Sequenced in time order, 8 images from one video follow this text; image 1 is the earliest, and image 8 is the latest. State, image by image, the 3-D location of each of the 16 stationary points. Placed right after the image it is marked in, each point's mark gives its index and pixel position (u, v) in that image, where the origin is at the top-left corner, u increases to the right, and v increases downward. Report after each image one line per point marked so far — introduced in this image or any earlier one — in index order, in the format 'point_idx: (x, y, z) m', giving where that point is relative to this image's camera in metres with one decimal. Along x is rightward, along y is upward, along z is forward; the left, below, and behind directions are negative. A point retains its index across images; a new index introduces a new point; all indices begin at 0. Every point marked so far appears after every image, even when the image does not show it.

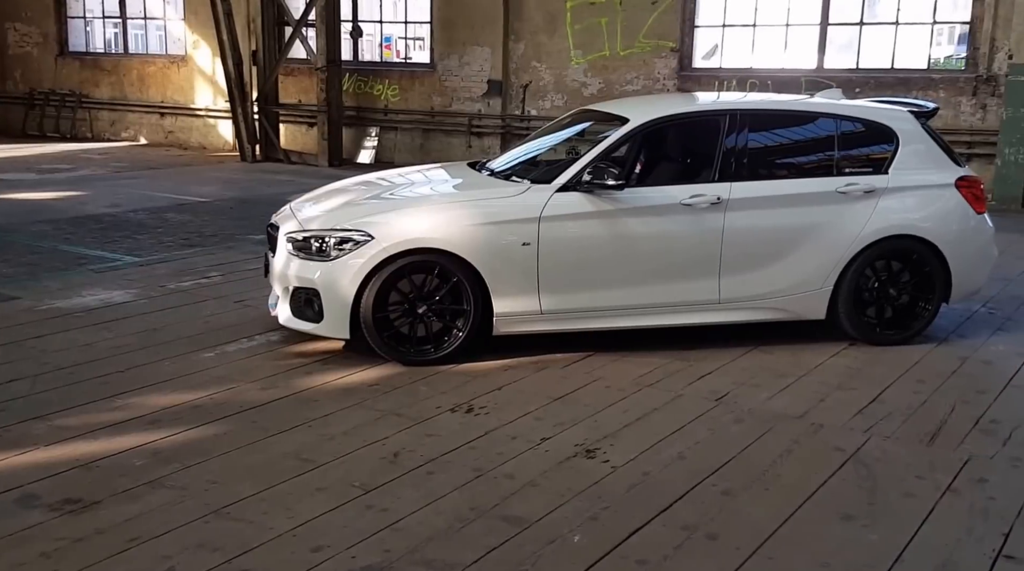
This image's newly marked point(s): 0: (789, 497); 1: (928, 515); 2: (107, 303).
0: (+1.0, -0.8, +3.7) m
1: (+1.5, -0.8, +3.6) m
2: (-2.4, -0.1, +6.2) m
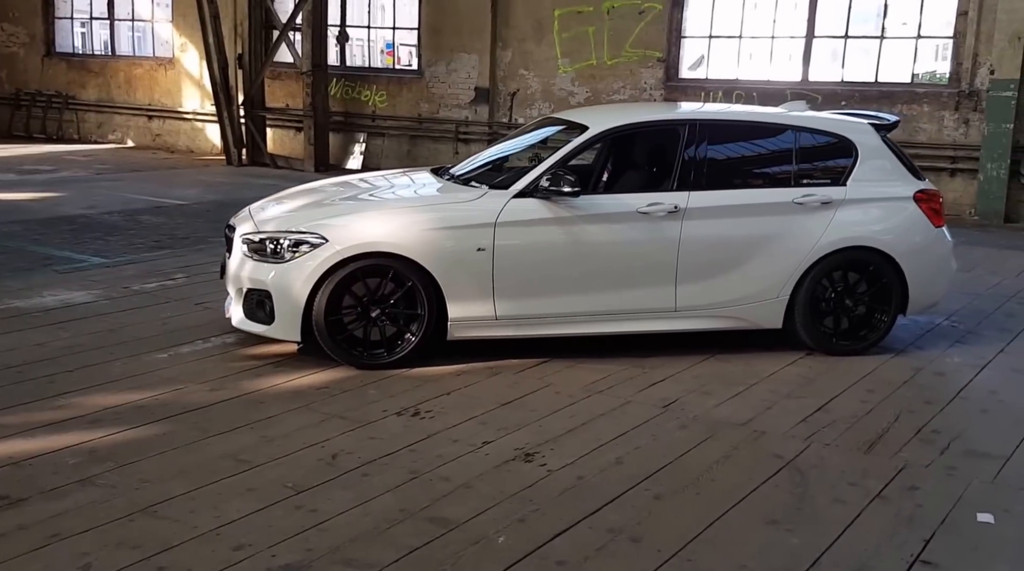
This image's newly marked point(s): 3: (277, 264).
0: (+0.8, -0.8, +3.8) m
1: (+1.2, -0.8, +3.7) m
2: (-2.7, -0.1, +6.3) m
3: (-1.2, +0.1, +5.1) m
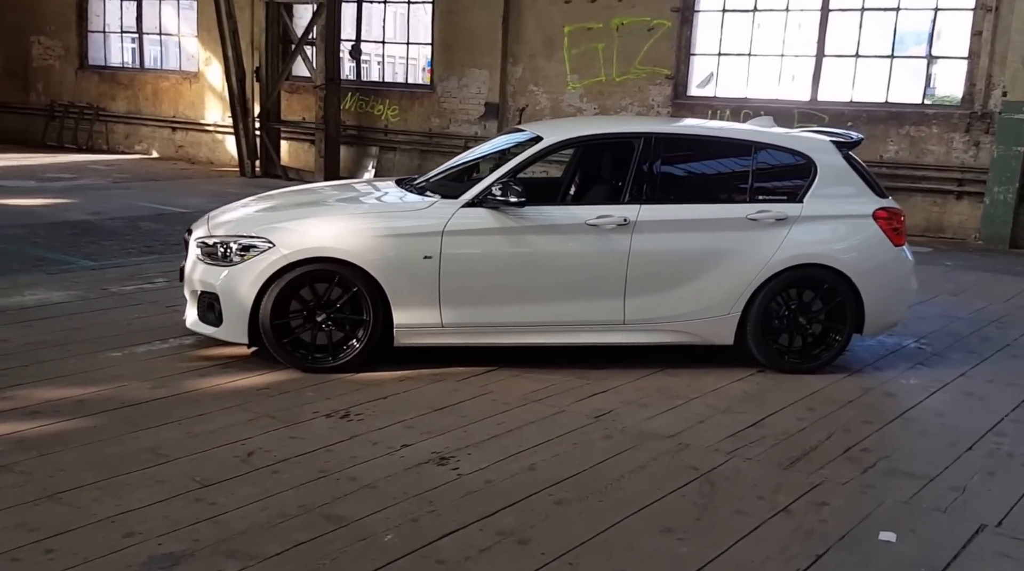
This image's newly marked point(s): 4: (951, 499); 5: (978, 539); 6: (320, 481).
0: (+0.4, -0.8, +3.9) m
1: (+0.9, -0.9, +3.7) m
2: (-2.9, -0.1, +6.5) m
3: (-1.5, +0.1, +5.3) m
4: (+1.8, -0.9, +4.1) m
5: (+1.7, -0.9, +3.7) m
6: (-0.7, -0.7, +3.9) m
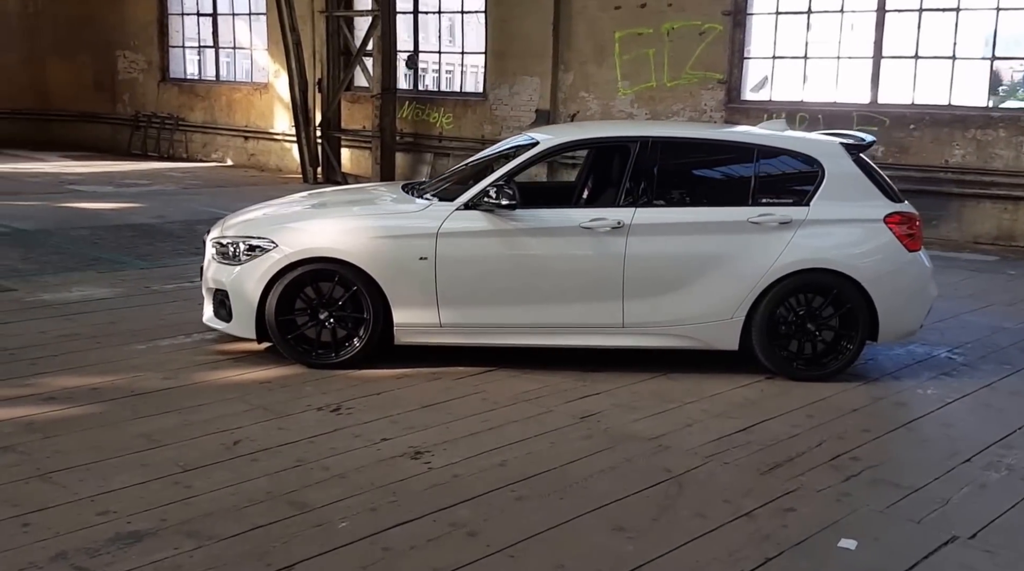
0: (+0.3, -0.8, +4.0) m
1: (+0.7, -0.9, +3.8) m
2: (-2.9, -0.1, +6.8) m
3: (-1.5, +0.1, +5.5) m
4: (+1.7, -0.9, +4.1) m
5: (+1.6, -1.0, +3.7) m
6: (-0.9, -0.7, +4.1) m
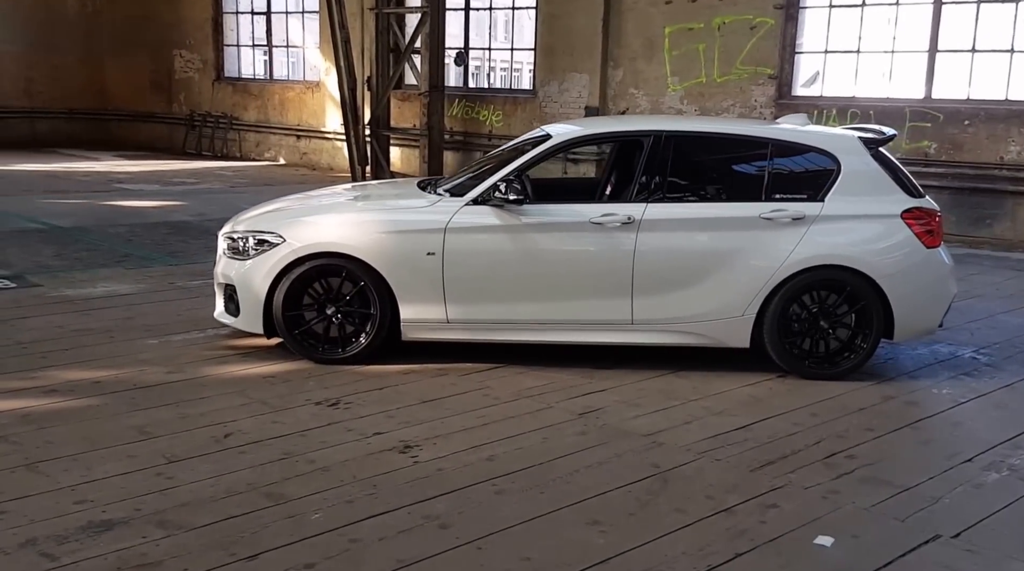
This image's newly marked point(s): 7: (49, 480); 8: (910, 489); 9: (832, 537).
0: (+0.2, -0.8, +4.0) m
1: (+0.6, -0.9, +3.8) m
2: (-2.7, 0.0, +7.0) m
3: (-1.5, +0.1, +5.6) m
4: (+1.6, -0.9, +4.0) m
5: (+1.5, -0.9, +3.7) m
6: (-0.9, -0.7, +4.2) m
7: (-1.7, -0.7, +3.8) m
8: (+1.6, -0.8, +4.2) m
9: (+1.2, -0.9, +3.7) m
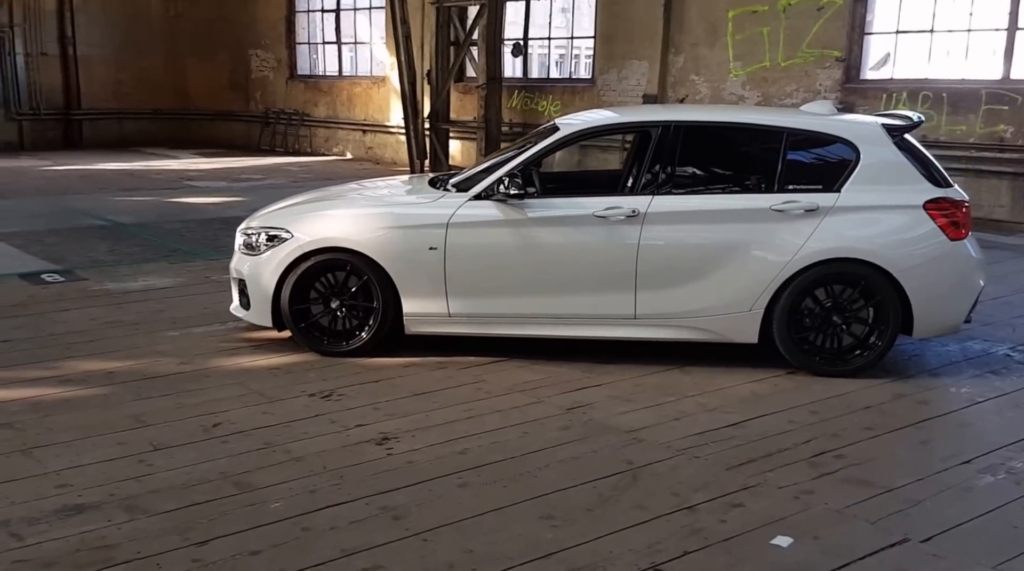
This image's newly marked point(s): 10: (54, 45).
0: (0.0, -0.8, +4.0) m
1: (+0.4, -0.9, +3.8) m
2: (-2.6, 0.0, +7.3) m
3: (-1.4, +0.2, +5.8) m
4: (+1.5, -0.9, +3.9) m
5: (+1.3, -0.9, +3.6) m
6: (-1.1, -0.7, +4.3) m
7: (-1.9, -0.7, +4.0) m
8: (+1.5, -0.8, +4.1) m
9: (+1.0, -0.9, +3.7) m
10: (-8.3, +4.4, +18.6) m
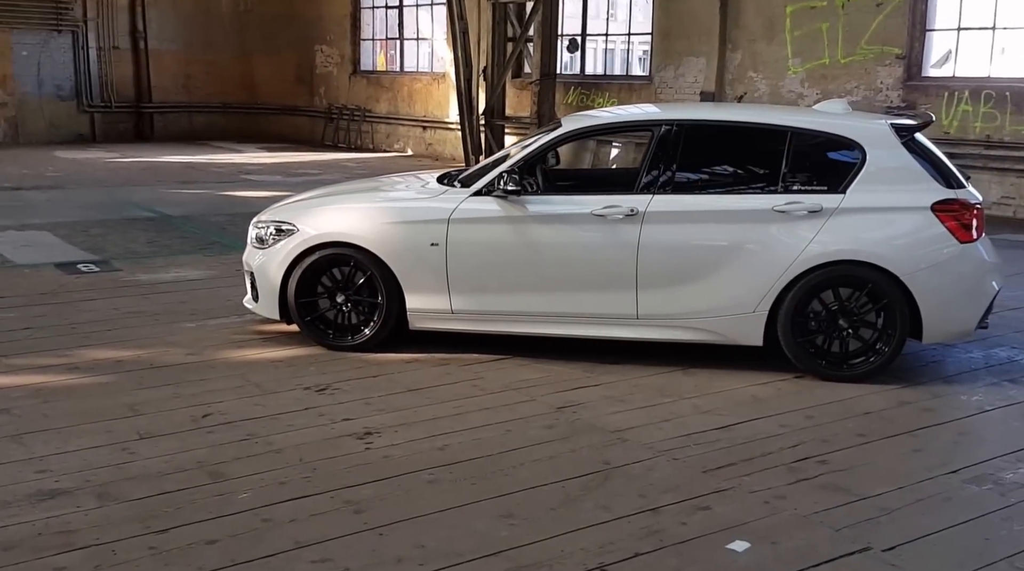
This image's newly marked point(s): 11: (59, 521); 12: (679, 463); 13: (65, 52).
0: (-0.1, -0.8, +4.0) m
1: (+0.3, -0.9, +3.7) m
2: (-2.4, +0.1, +7.5) m
3: (-1.4, +0.2, +5.9) m
4: (+1.3, -0.9, +3.8) m
5: (+1.1, -1.0, +3.5) m
6: (-1.2, -0.7, +4.4) m
7: (-2.0, -0.7, +4.2) m
8: (+1.4, -0.8, +4.0) m
9: (+0.8, -0.9, +3.6) m
10: (-7.2, +4.6, +19.2) m
11: (-1.6, -0.8, +3.6) m
12: (+0.7, -0.8, +4.3) m
13: (-8.1, +4.2, +18.5) m
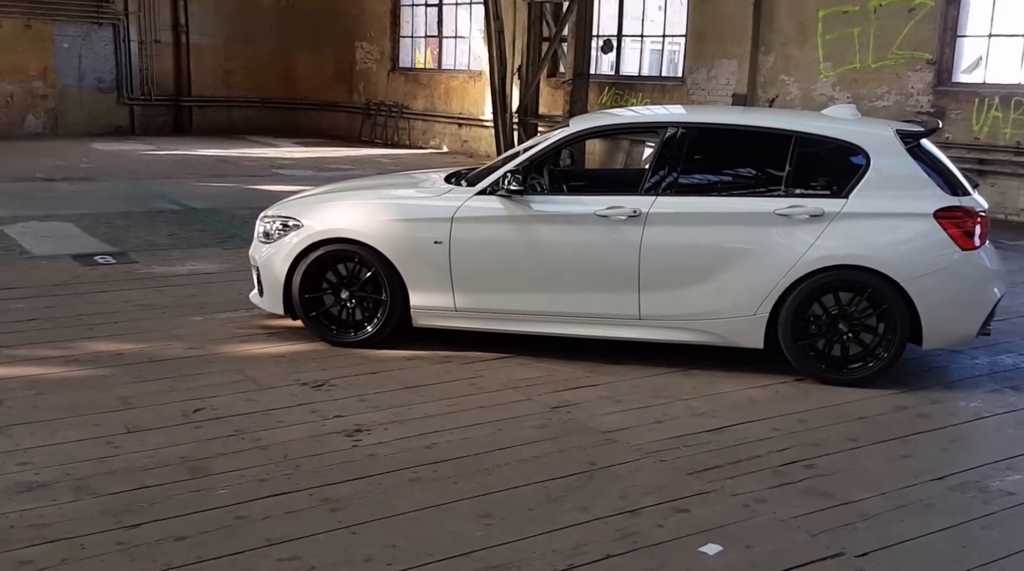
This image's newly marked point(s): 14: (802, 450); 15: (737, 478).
0: (-0.2, -0.8, +3.9) m
1: (+0.2, -0.9, +3.7) m
2: (-2.3, +0.1, +7.5) m
3: (-1.4, +0.2, +5.9) m
4: (+1.2, -0.9, +3.7) m
5: (+1.0, -1.0, +3.4) m
6: (-1.2, -0.6, +4.4) m
7: (-2.0, -0.6, +4.2) m
8: (+1.3, -0.9, +3.9) m
9: (+0.7, -0.9, +3.5) m
10: (-6.5, +4.7, +19.4) m
11: (-1.7, -0.8, +3.6) m
12: (+0.6, -0.8, +4.2) m
13: (-7.4, +4.4, +18.8) m
14: (+1.3, -0.7, +4.5) m
15: (+0.9, -0.8, +4.1) m
